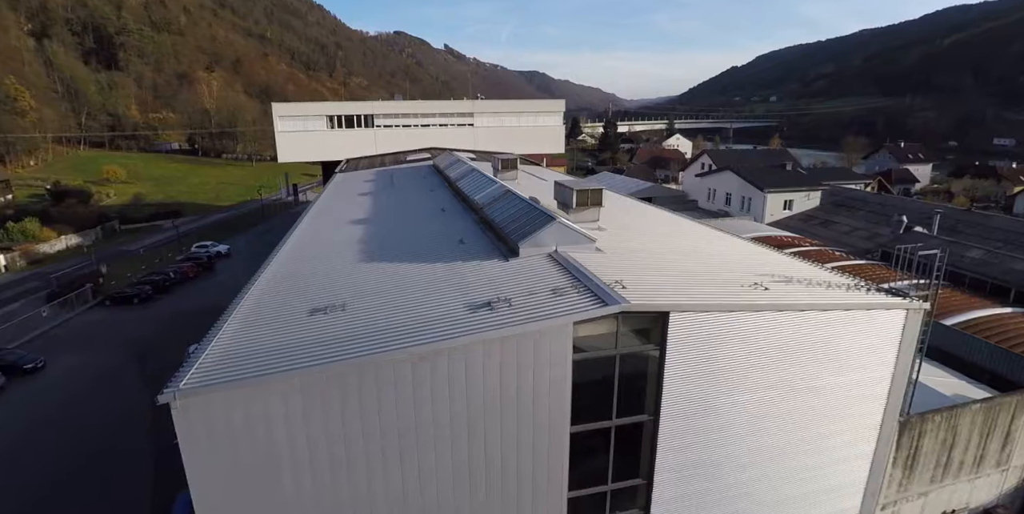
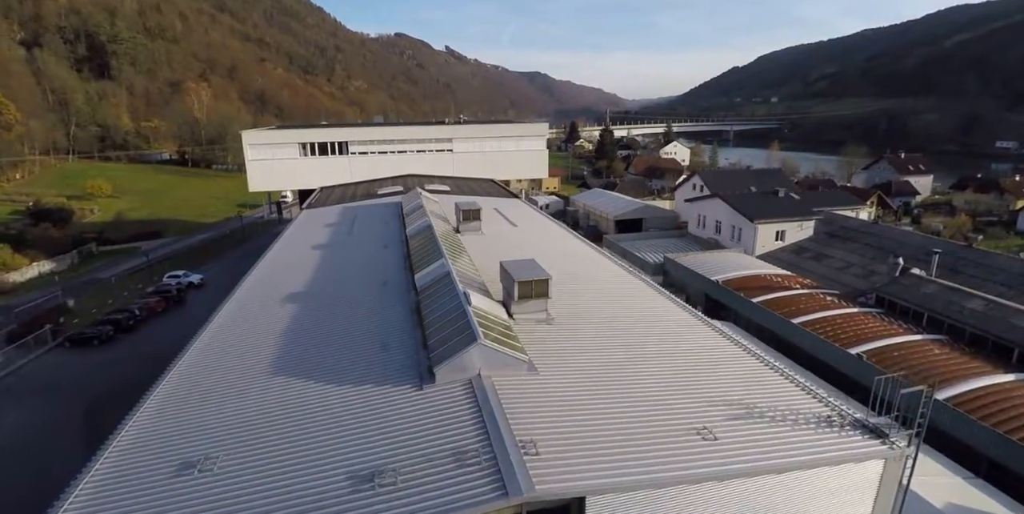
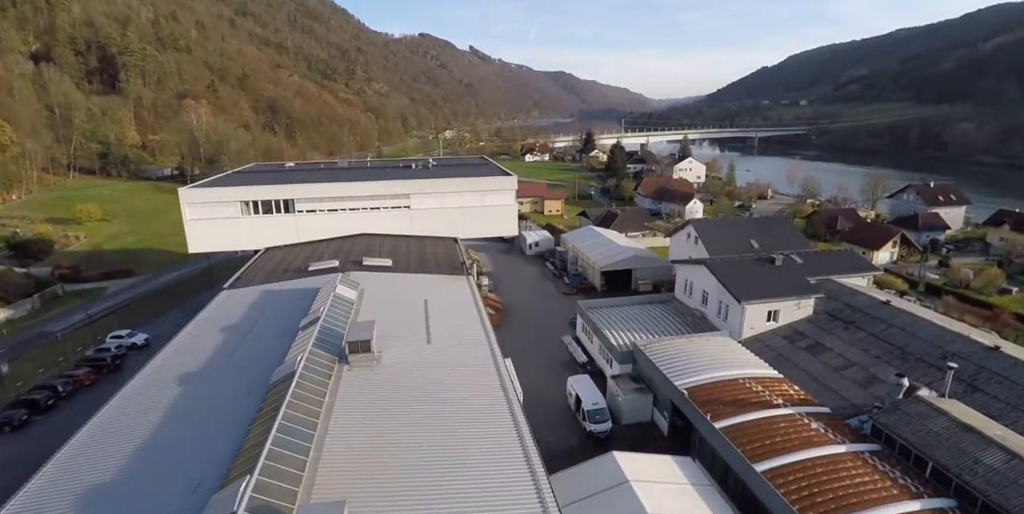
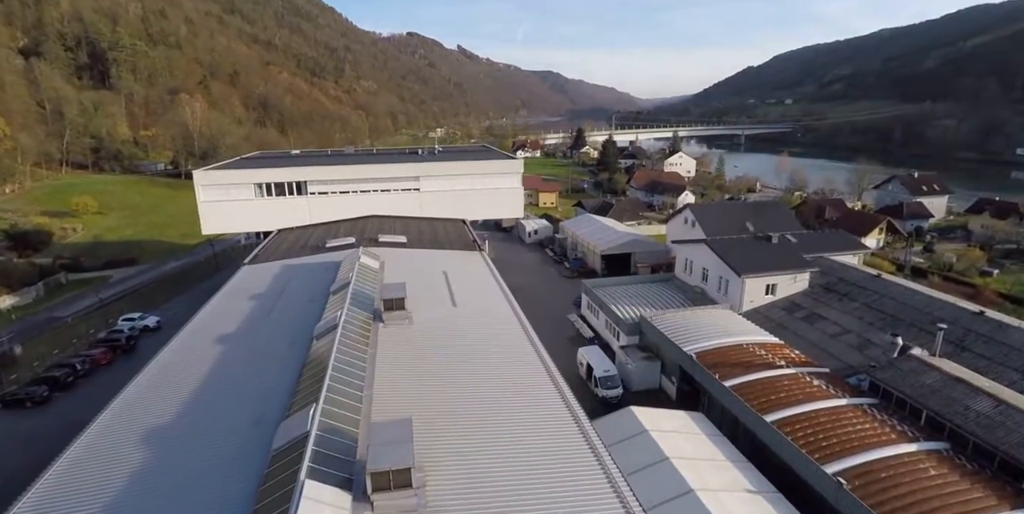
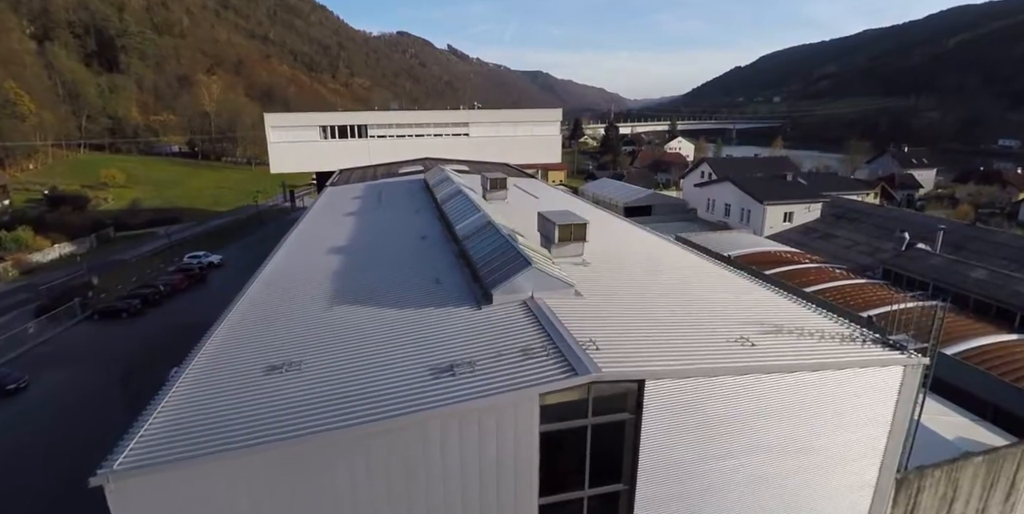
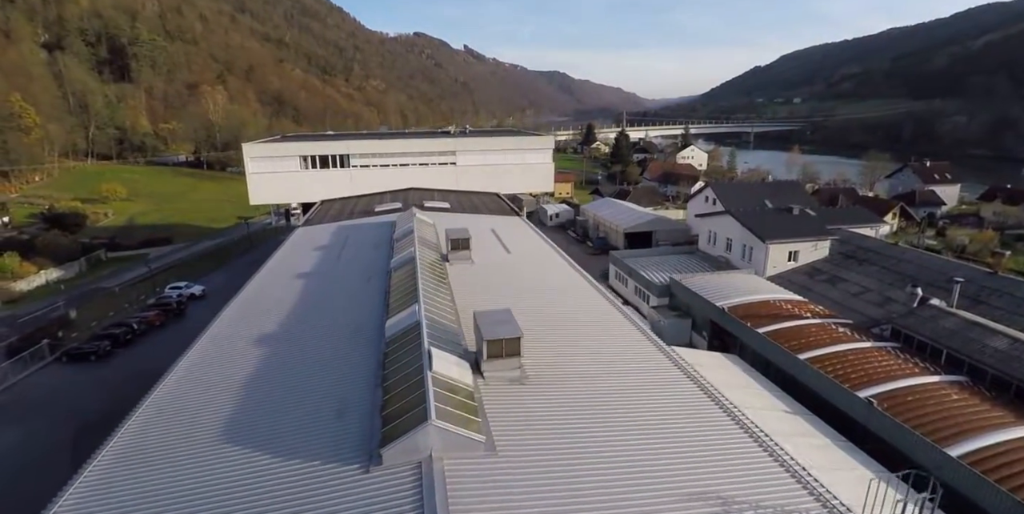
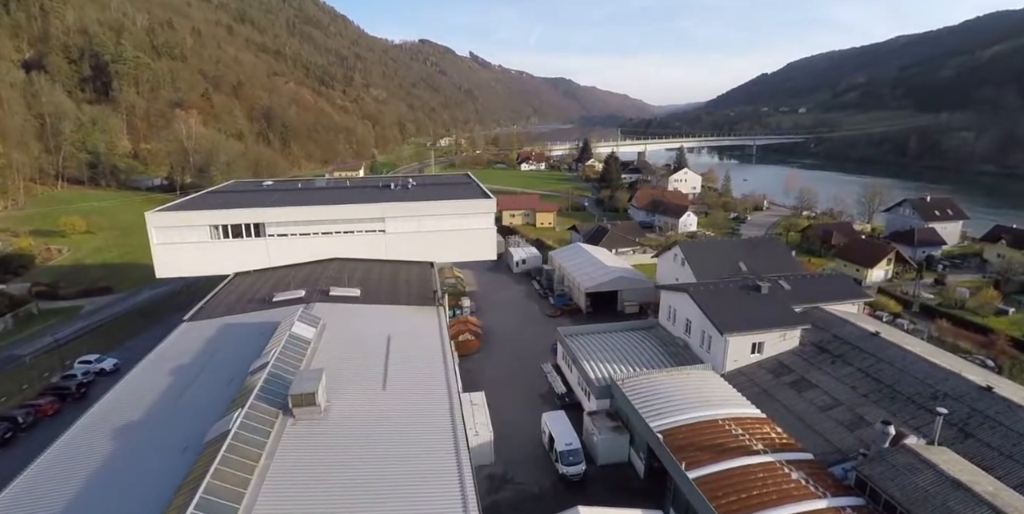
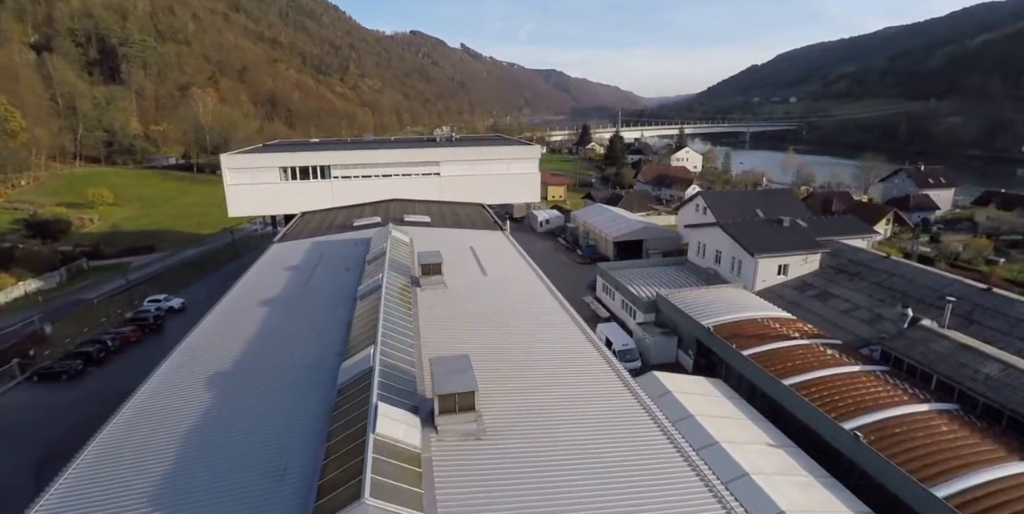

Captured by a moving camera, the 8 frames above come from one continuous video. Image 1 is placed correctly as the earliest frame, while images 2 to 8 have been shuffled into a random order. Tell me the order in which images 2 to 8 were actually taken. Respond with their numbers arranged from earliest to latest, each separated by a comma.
5, 2, 6, 8, 4, 3, 7
